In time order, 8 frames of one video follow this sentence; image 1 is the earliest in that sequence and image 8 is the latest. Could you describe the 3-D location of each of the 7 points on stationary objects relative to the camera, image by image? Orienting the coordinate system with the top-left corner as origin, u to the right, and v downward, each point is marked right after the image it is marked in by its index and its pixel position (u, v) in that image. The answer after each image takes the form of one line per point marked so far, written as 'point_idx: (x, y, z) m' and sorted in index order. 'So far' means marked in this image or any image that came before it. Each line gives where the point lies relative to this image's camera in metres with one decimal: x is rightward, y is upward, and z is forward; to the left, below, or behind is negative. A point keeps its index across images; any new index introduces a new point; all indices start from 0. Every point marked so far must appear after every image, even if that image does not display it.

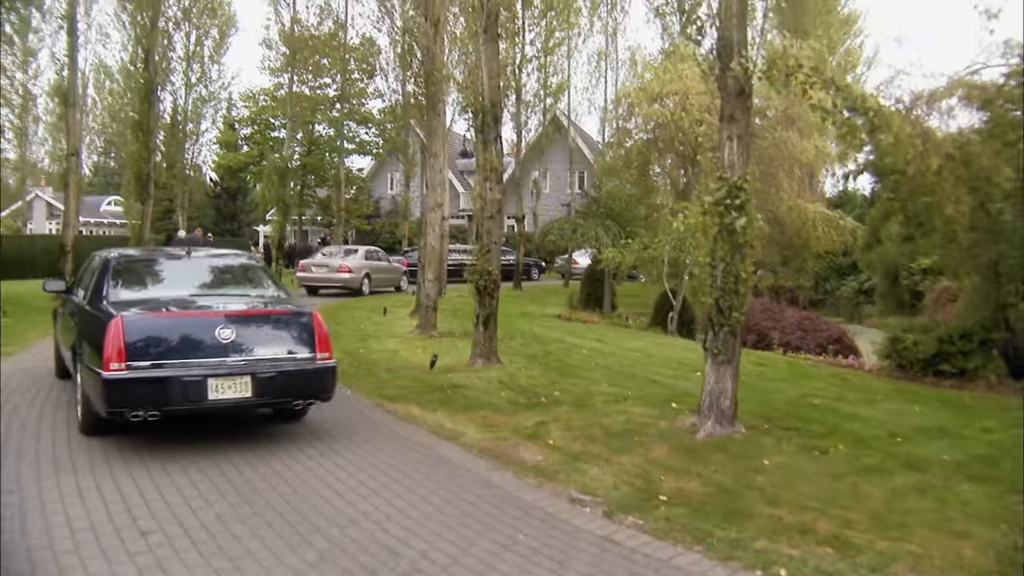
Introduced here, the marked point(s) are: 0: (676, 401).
0: (+1.5, -1.0, +7.0) m
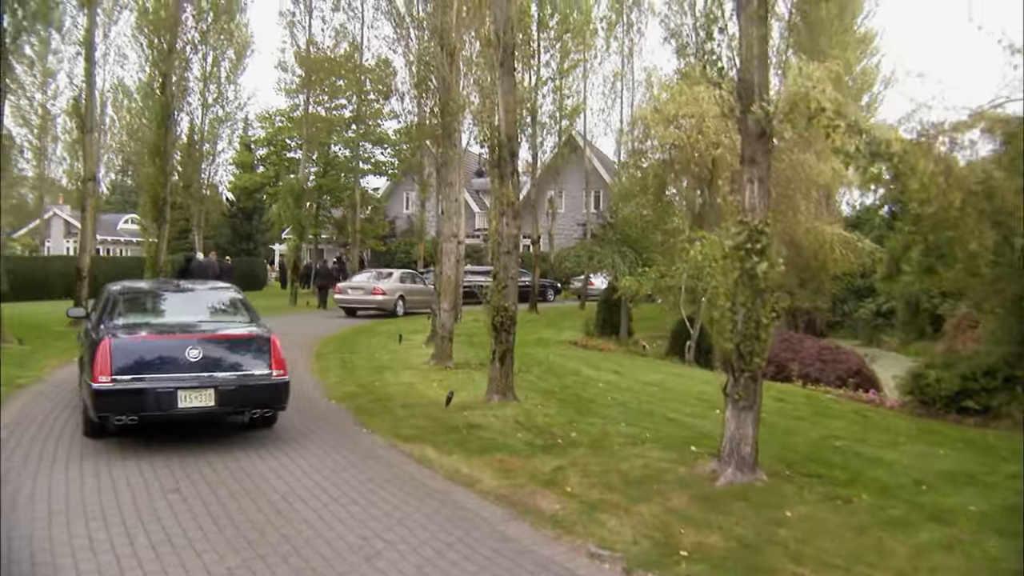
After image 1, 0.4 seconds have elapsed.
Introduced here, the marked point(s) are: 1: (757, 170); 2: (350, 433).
0: (+1.6, -1.4, +6.9) m
1: (+1.8, +0.9, +5.7) m
2: (-1.5, -1.4, +7.4) m
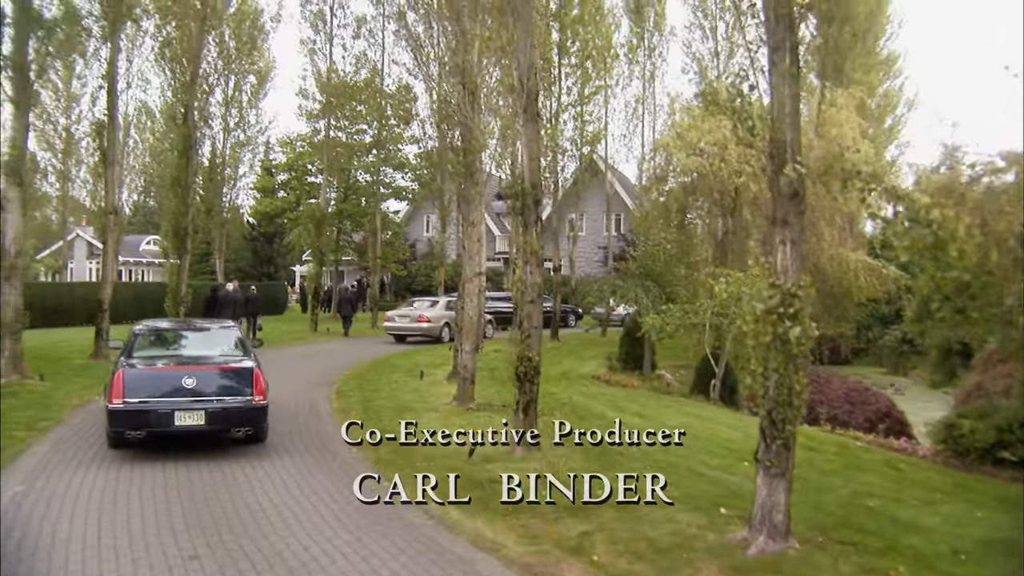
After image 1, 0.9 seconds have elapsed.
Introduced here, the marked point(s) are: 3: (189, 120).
0: (+1.8, -1.8, +6.7) m
1: (+1.9, +0.4, +5.5) m
2: (-1.3, -1.8, +7.3) m
3: (-7.2, +3.7, +17.6) m
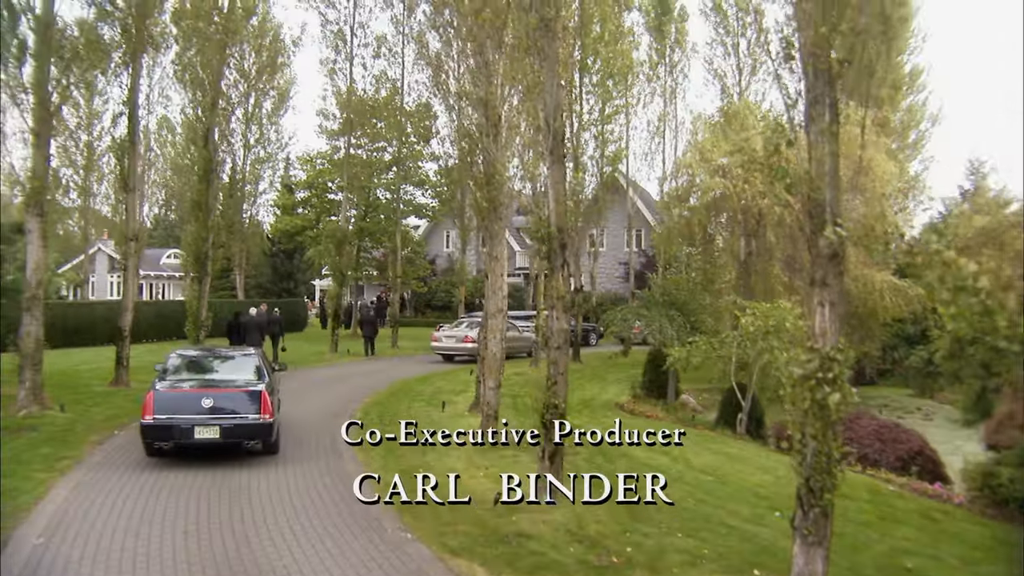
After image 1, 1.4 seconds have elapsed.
0: (+2.0, -2.3, +6.5) m
1: (+2.1, 0.0, +5.4) m
2: (-1.1, -2.3, +7.1) m
3: (-6.8, +3.2, +17.6) m
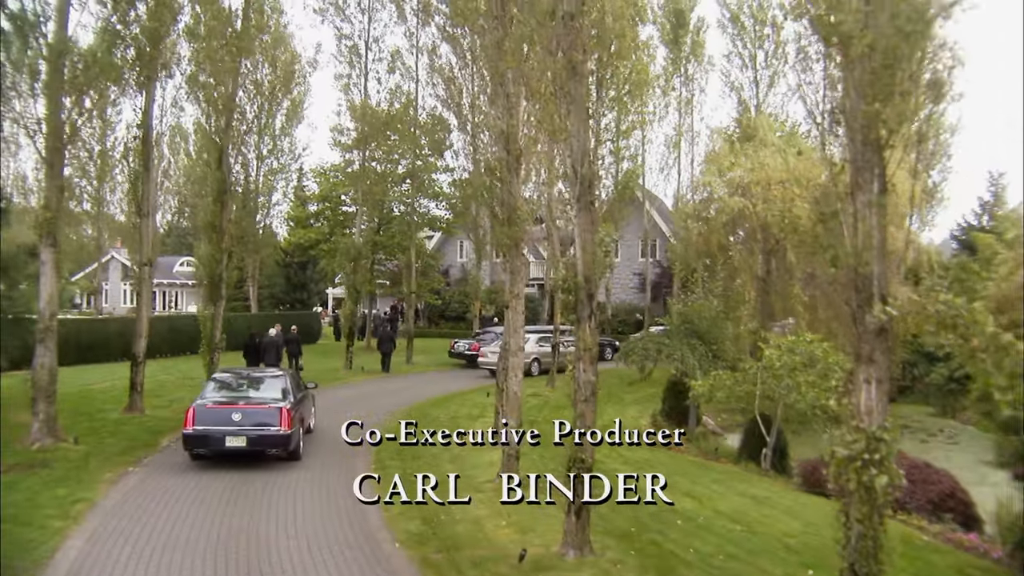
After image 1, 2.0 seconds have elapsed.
0: (+2.3, -2.8, +6.3) m
1: (+2.4, -0.5, +5.1) m
2: (-0.8, -2.8, +7.0) m
3: (-6.4, +2.7, +17.5) m
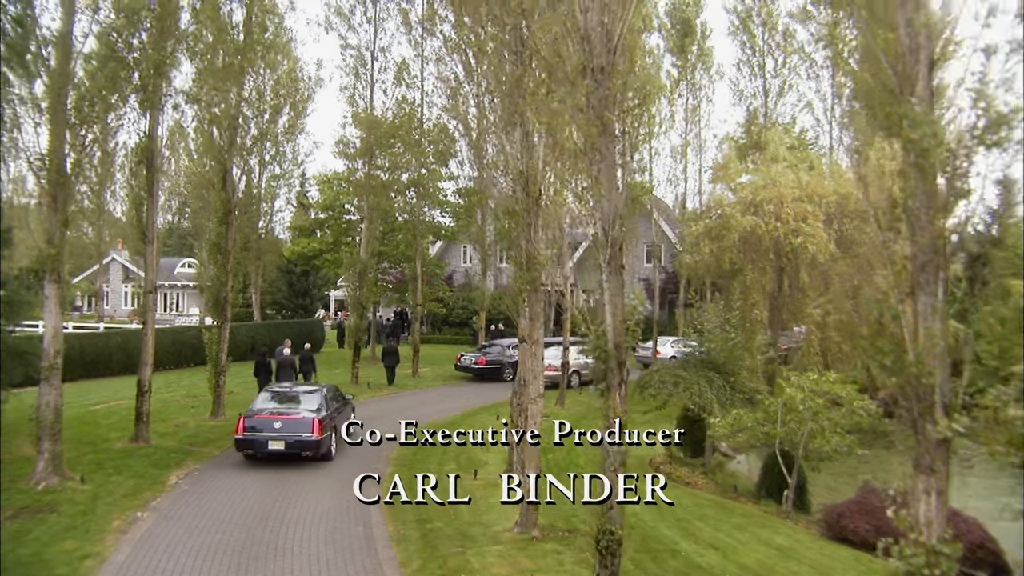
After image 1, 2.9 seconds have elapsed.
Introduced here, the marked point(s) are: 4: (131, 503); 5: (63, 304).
0: (+2.5, -3.4, +6.1) m
1: (+2.6, -1.2, +4.9) m
2: (-0.6, -3.4, +6.7) m
3: (-6.2, +2.3, +17.2) m
4: (-5.4, -3.1, +11.3) m
5: (-6.7, -0.3, +11.8) m
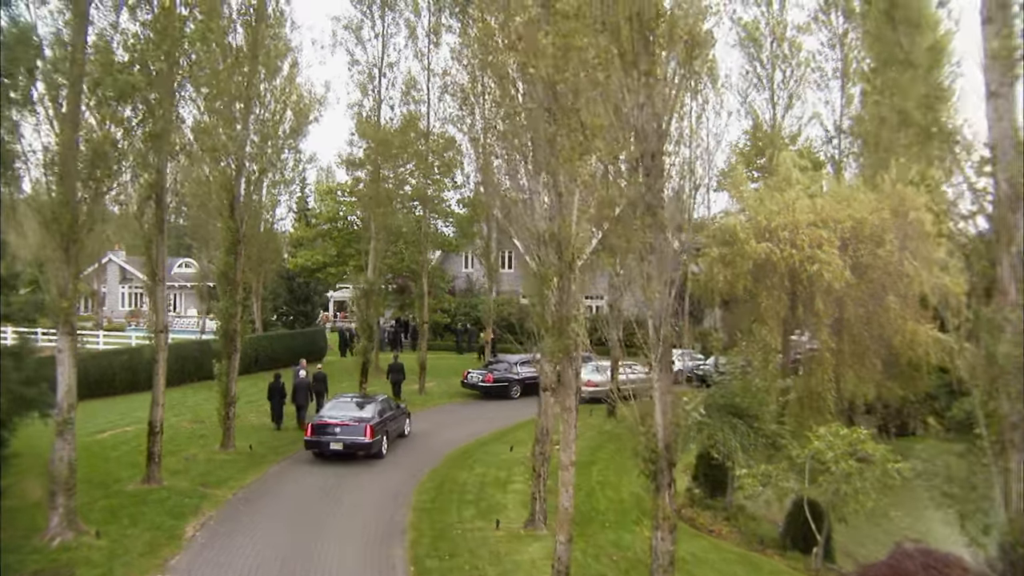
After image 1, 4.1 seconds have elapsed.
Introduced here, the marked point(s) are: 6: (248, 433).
0: (+2.9, -4.3, +5.9) m
1: (+3.1, -2.1, +4.7) m
2: (-0.2, -4.3, +6.6) m
3: (-5.9, +1.6, +16.8) m
4: (-5.1, -3.8, +11.0) m
5: (-6.4, -1.0, +11.5) m
6: (-6.3, -3.4, +18.7) m
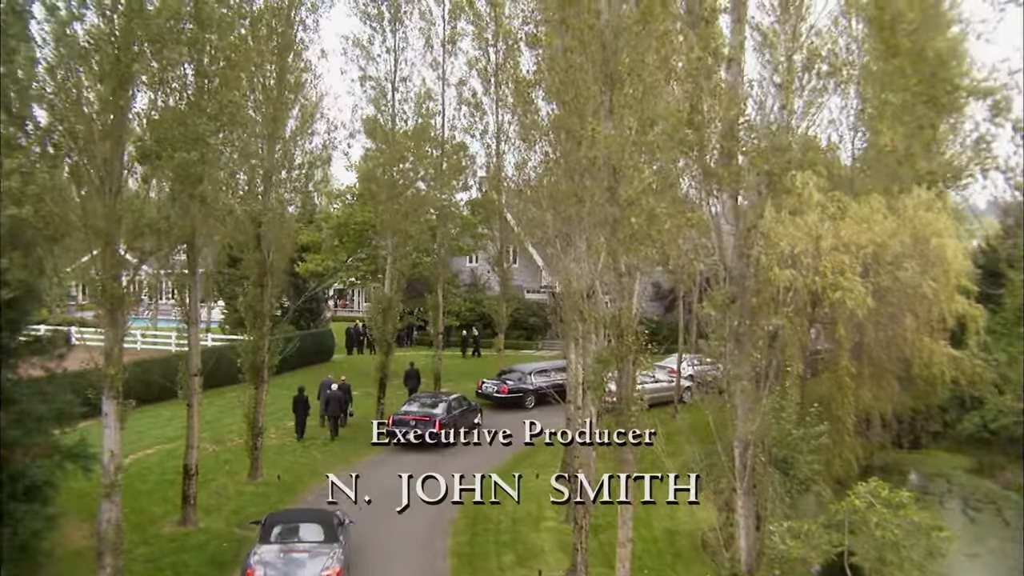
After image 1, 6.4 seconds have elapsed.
0: (+3.7, -5.5, +6.2) m
1: (+3.9, -3.3, +4.9) m
2: (+0.6, -5.4, +6.8) m
3: (-5.3, +1.0, +16.6) m
4: (-4.4, -4.8, +11.1) m
5: (-5.7, -1.9, +11.5) m
6: (-5.7, -4.0, +18.7) m
